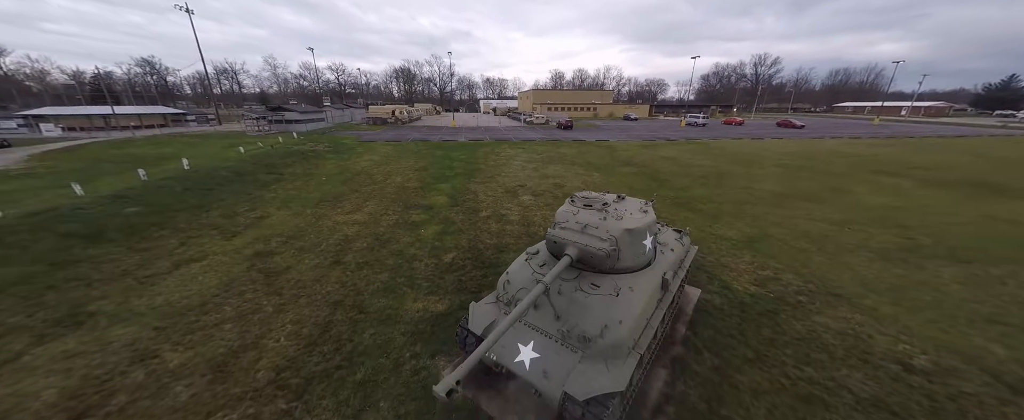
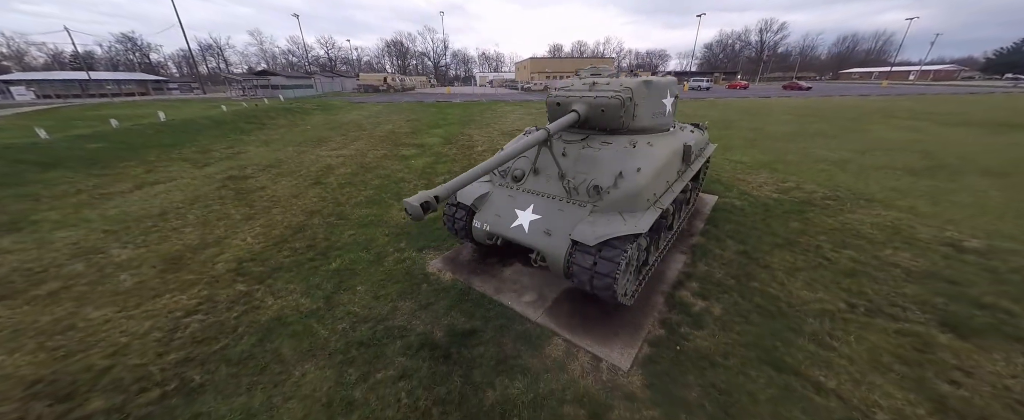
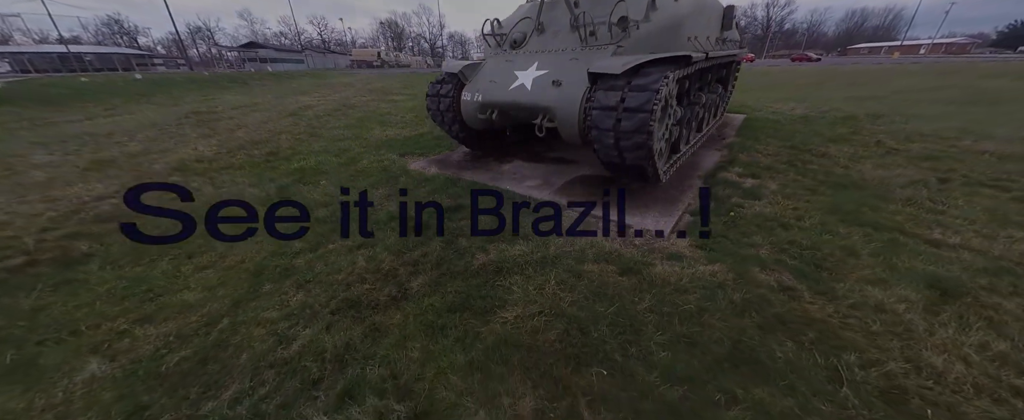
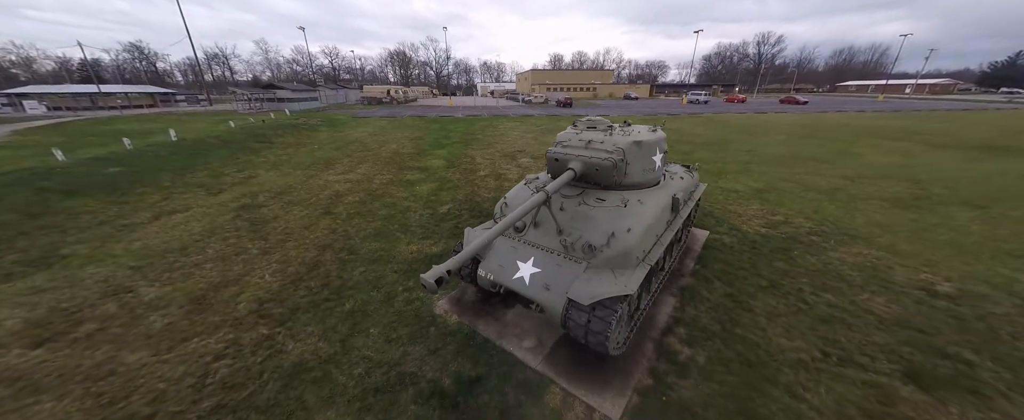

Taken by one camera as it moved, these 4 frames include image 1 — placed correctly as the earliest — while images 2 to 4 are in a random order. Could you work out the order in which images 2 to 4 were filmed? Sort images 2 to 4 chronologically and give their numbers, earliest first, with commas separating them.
4, 2, 3
